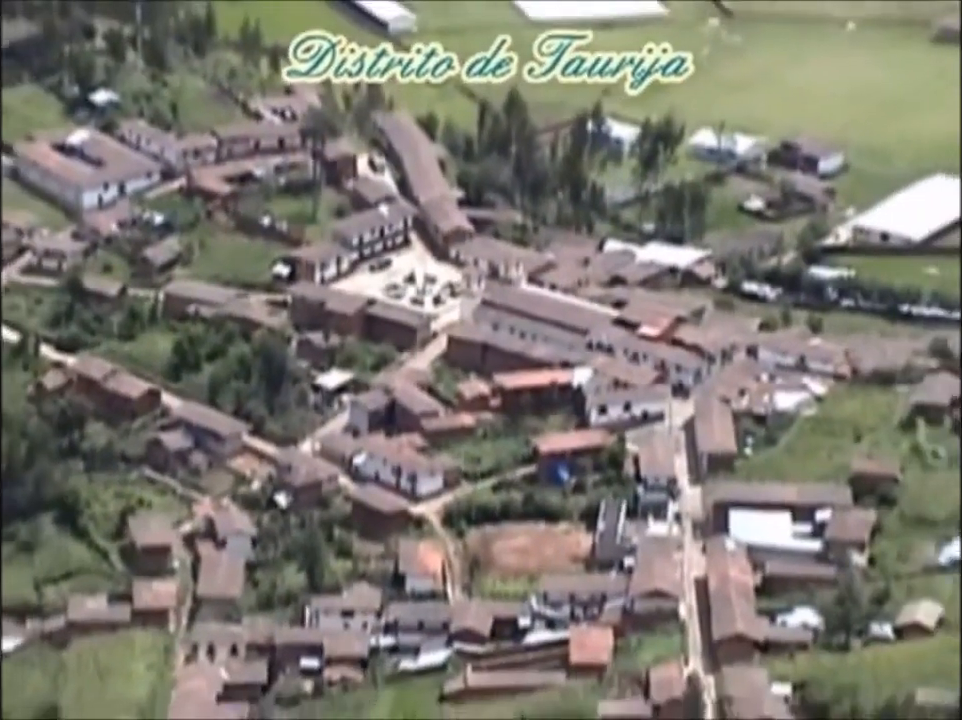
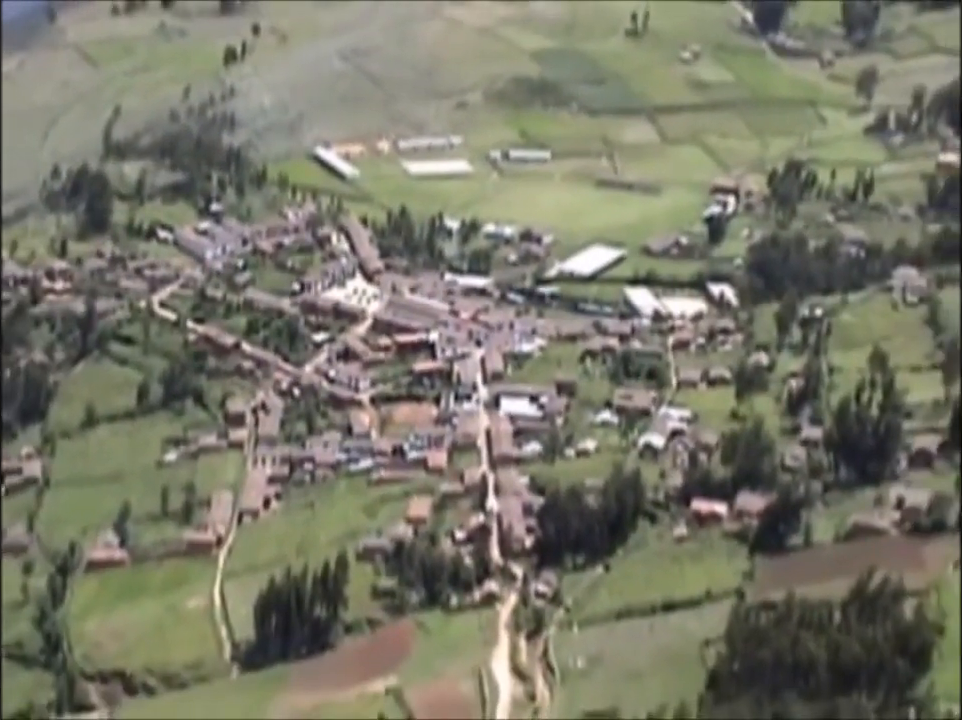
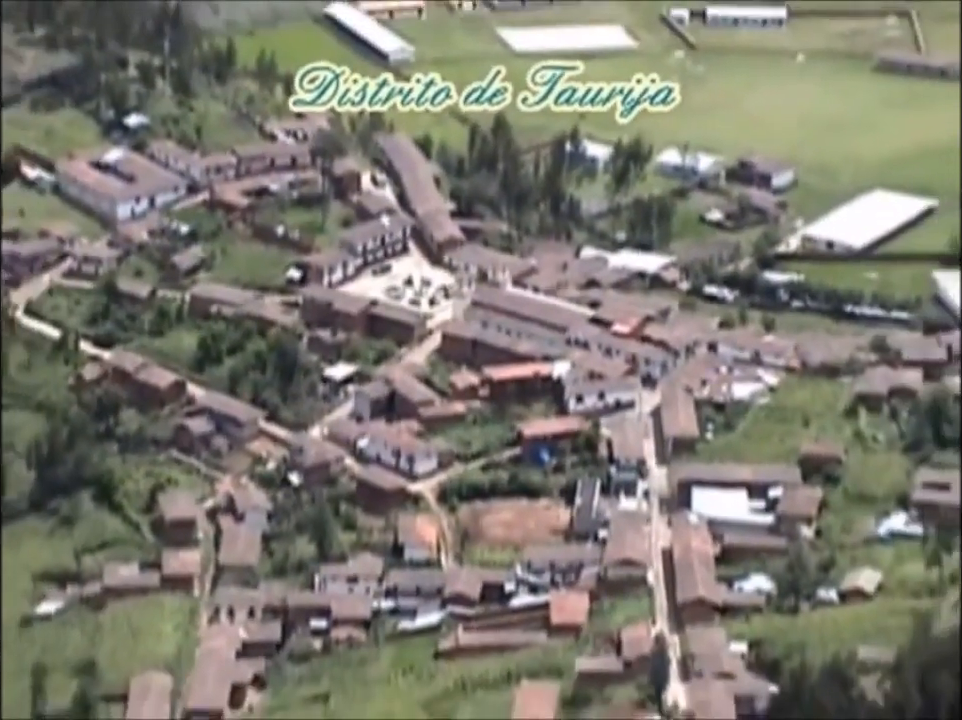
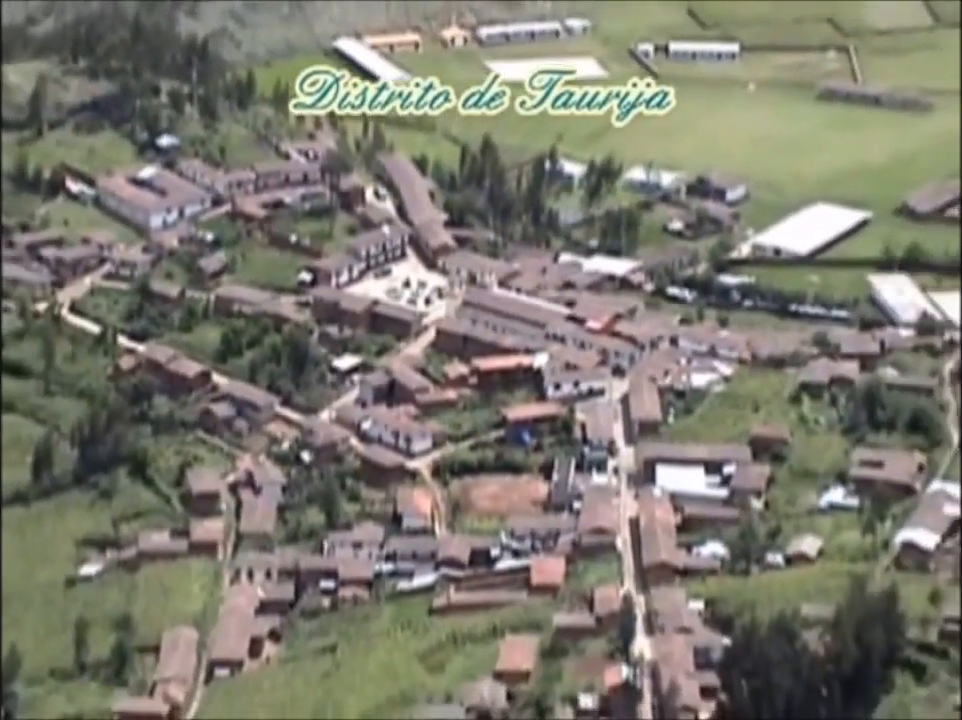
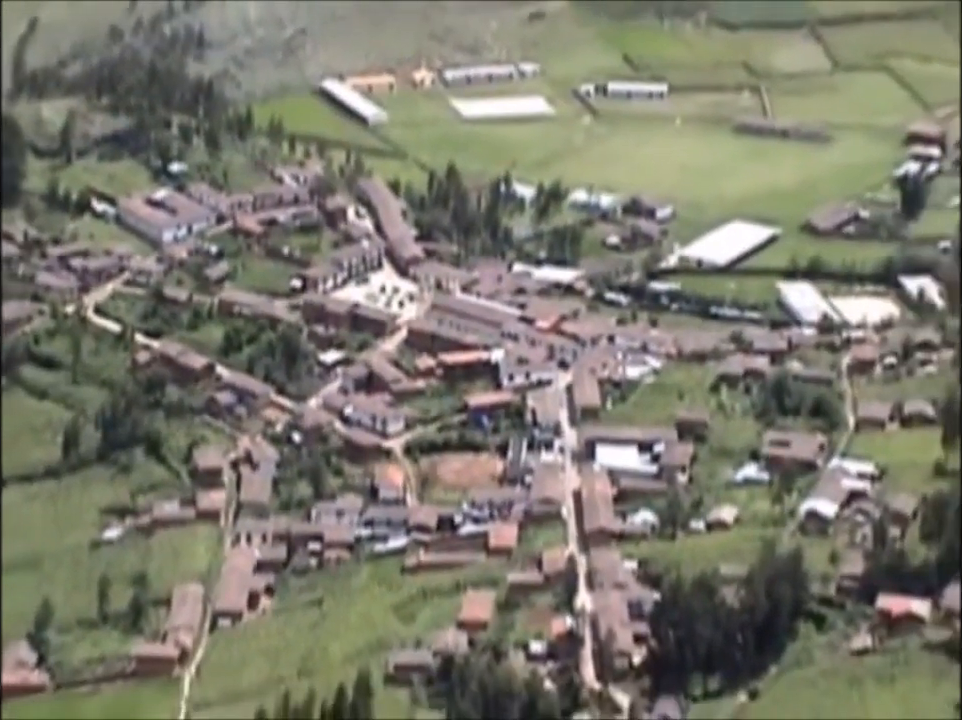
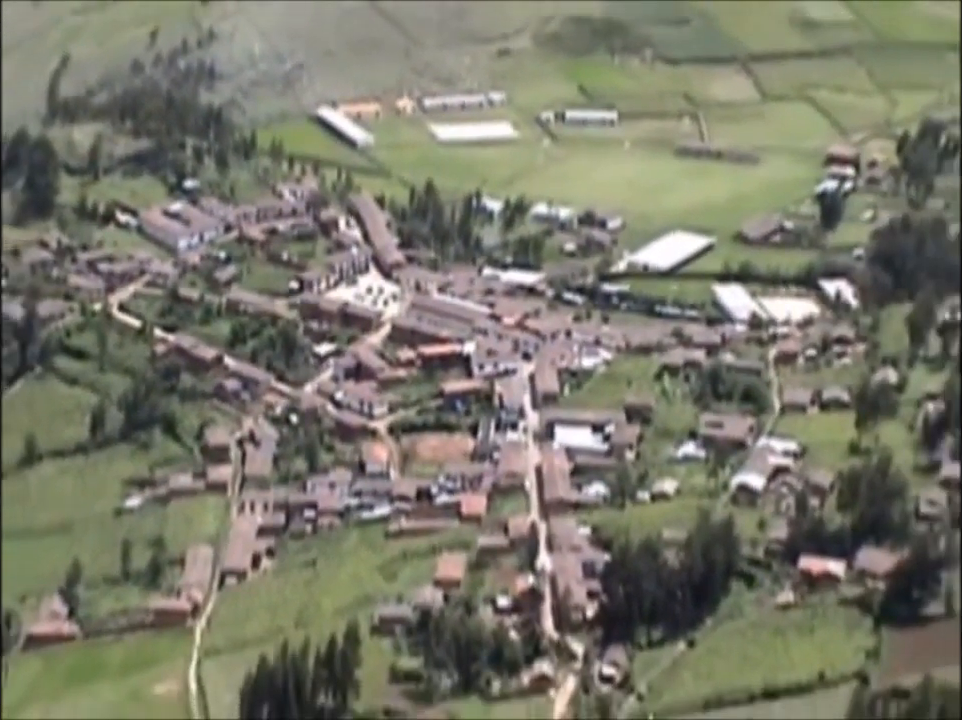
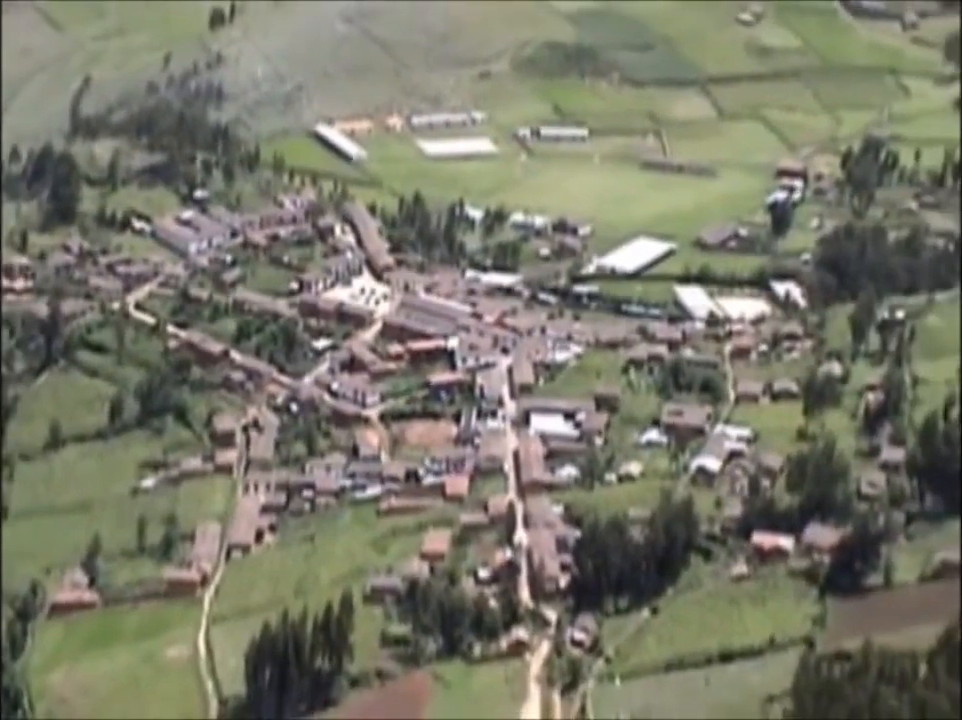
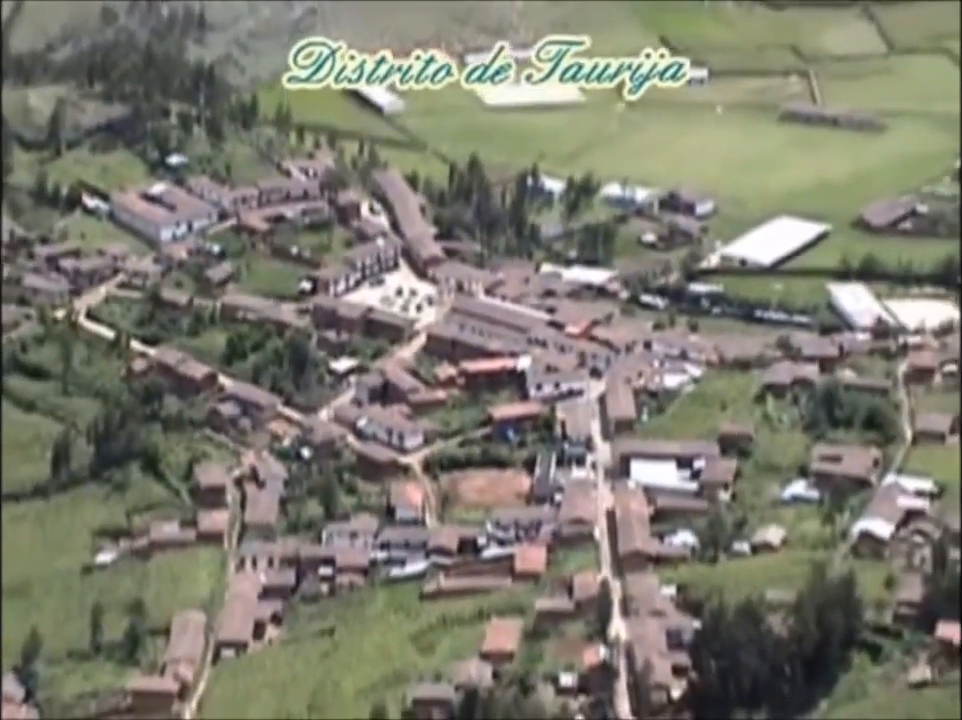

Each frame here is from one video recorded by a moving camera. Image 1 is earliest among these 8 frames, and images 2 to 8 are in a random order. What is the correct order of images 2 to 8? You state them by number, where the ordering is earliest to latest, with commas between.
3, 4, 8, 5, 6, 7, 2
